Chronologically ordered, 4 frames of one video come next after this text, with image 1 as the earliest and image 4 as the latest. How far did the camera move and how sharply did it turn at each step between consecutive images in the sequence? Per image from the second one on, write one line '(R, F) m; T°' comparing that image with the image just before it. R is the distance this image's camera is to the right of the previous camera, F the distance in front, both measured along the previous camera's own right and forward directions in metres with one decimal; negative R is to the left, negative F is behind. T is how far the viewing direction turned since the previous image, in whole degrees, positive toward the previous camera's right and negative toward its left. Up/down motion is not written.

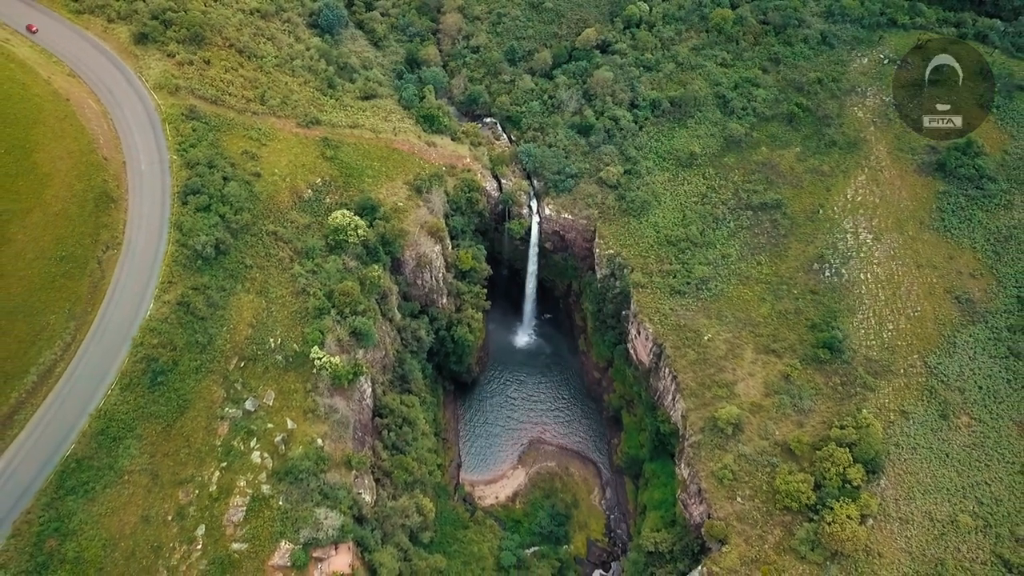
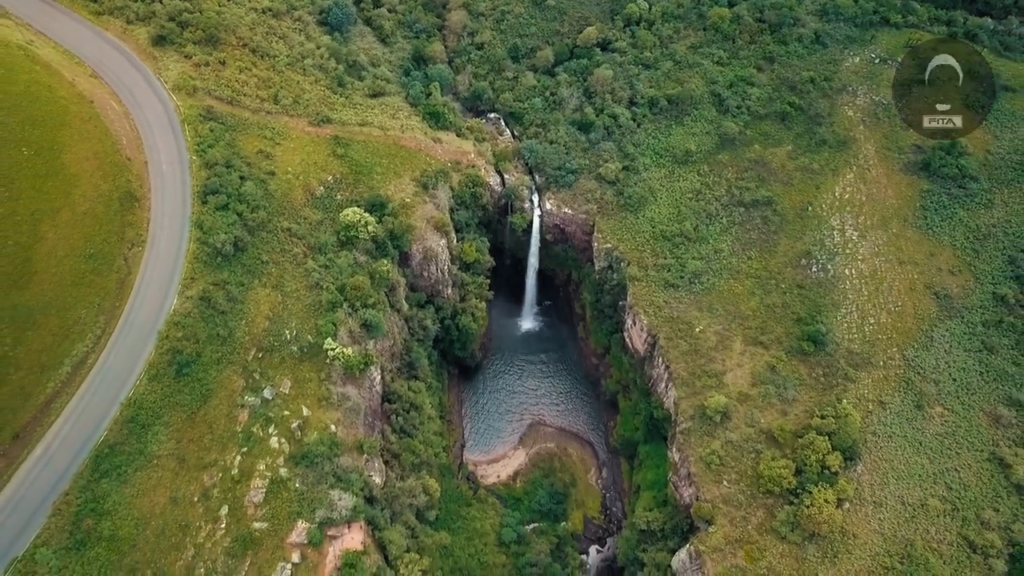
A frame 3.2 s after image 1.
(+1.2, -2.9) m; -1°
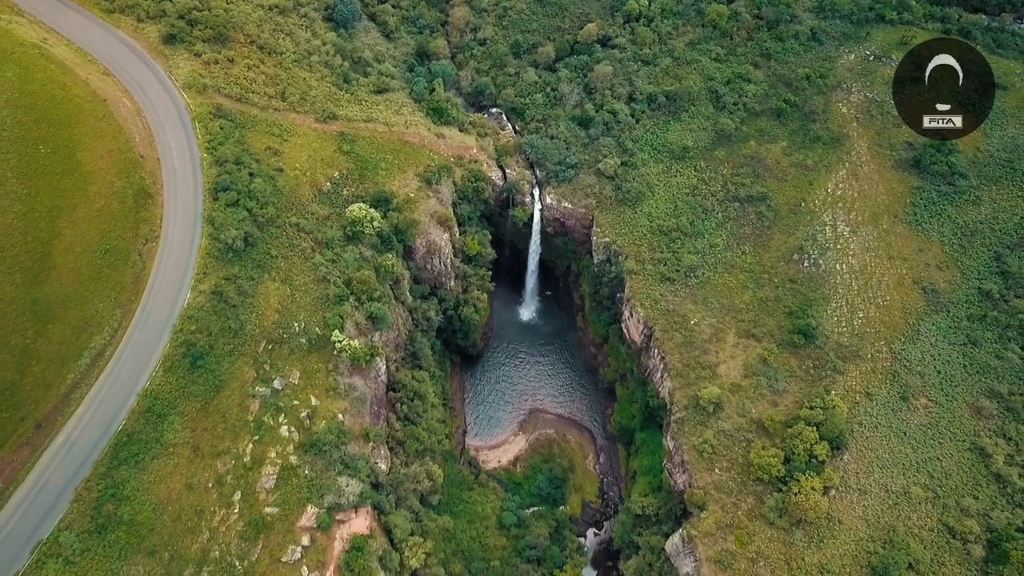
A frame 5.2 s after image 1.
(+0.7, -1.8) m; -1°
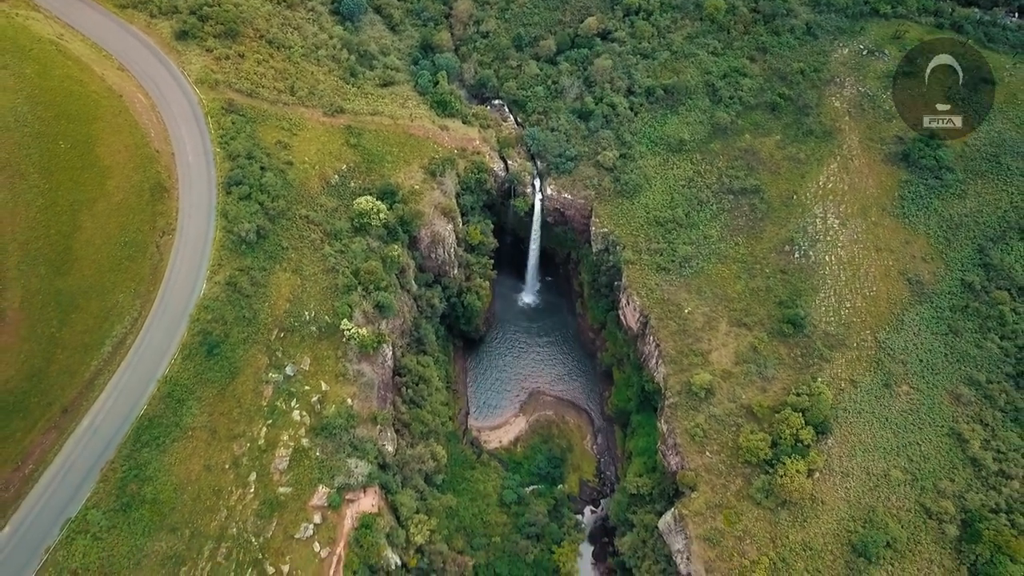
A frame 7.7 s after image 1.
(+0.9, -2.3) m; -1°
